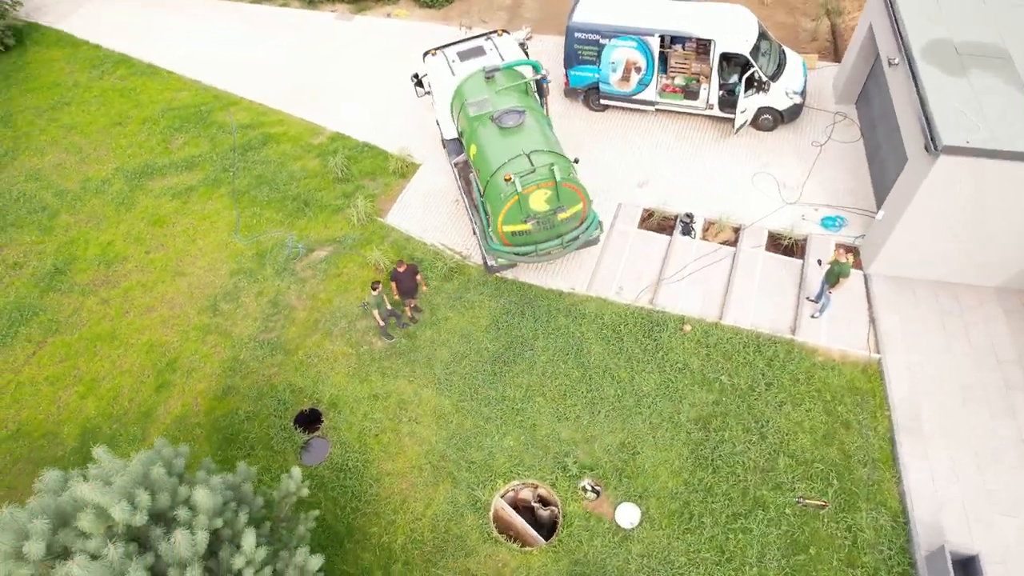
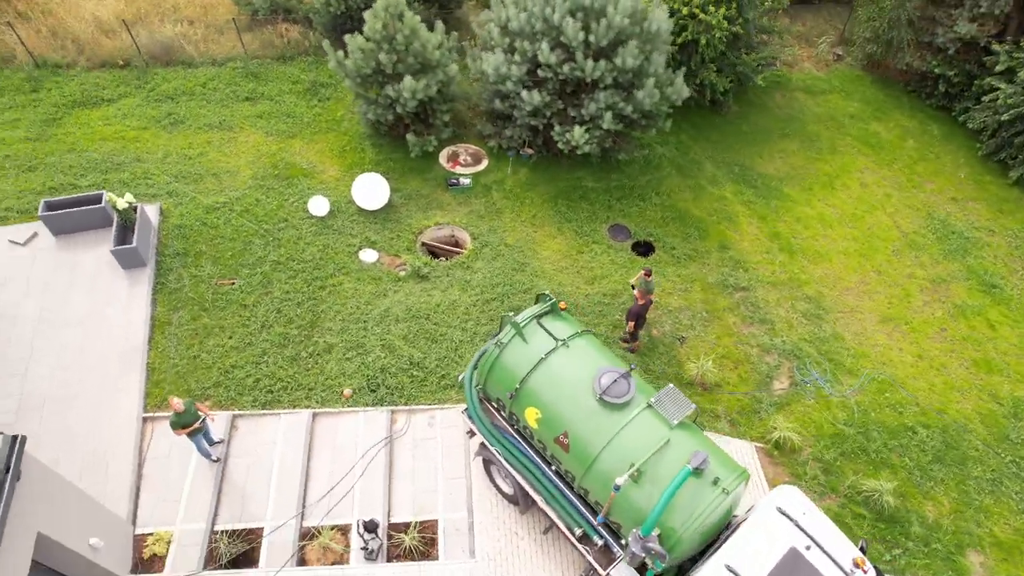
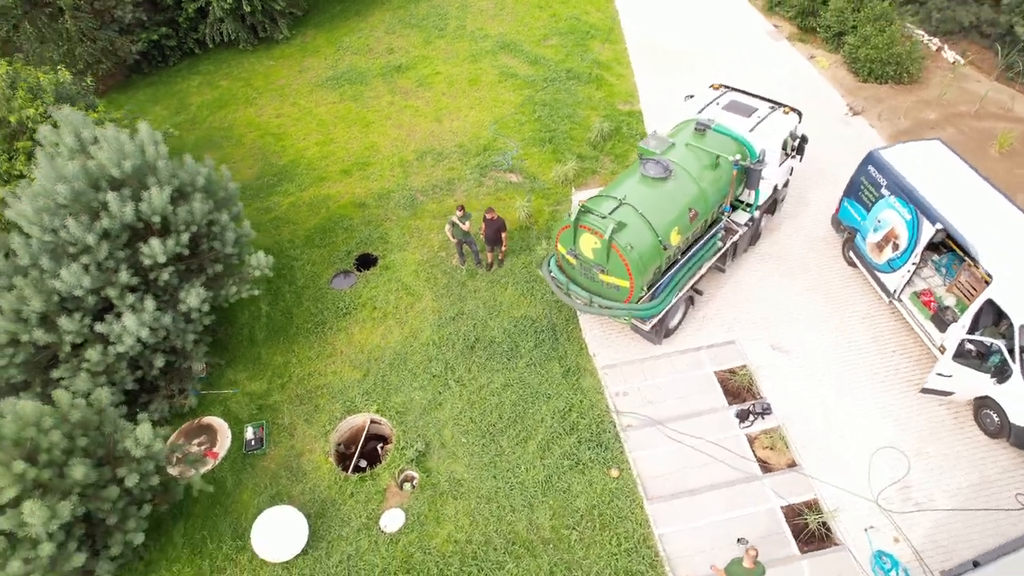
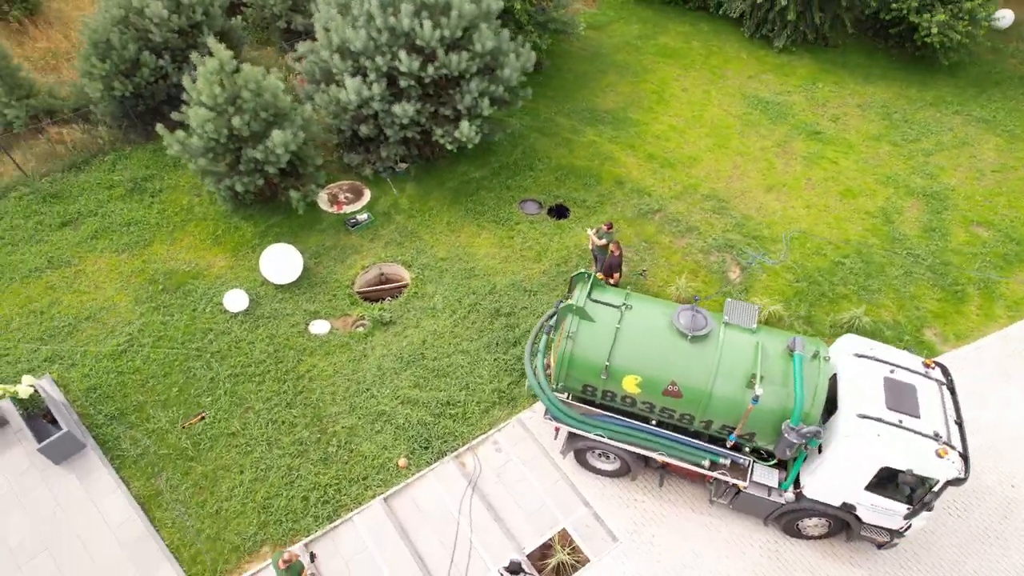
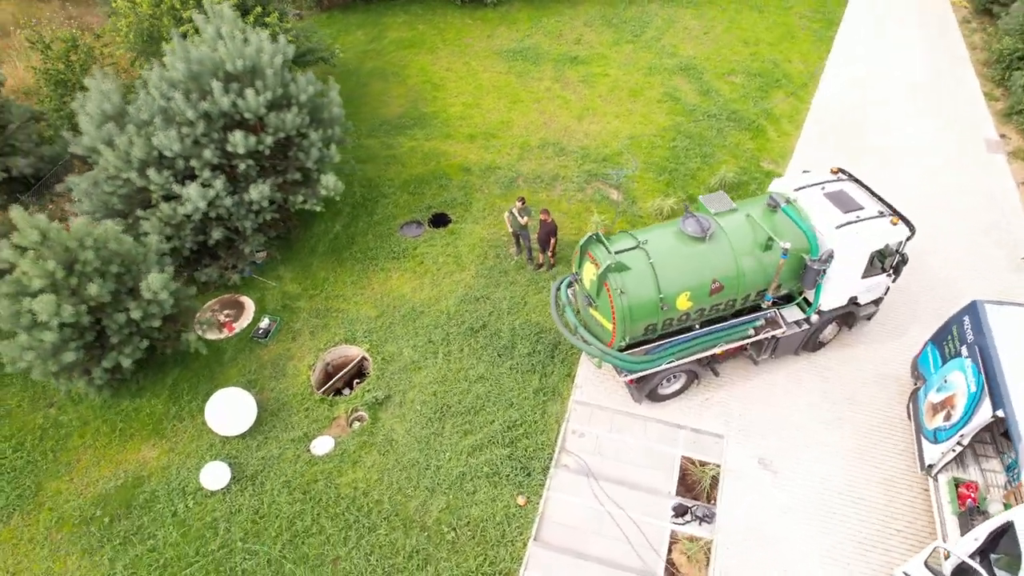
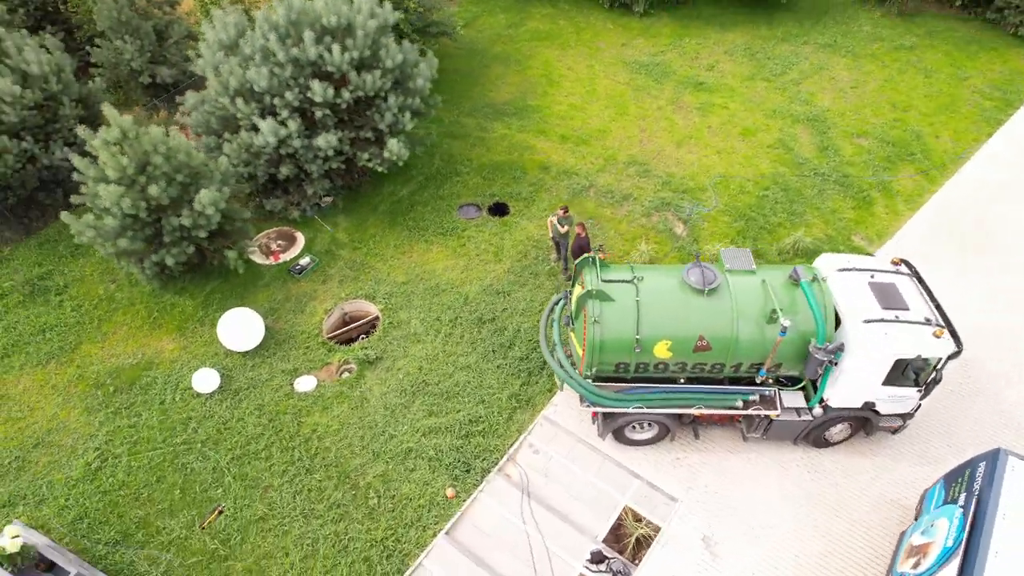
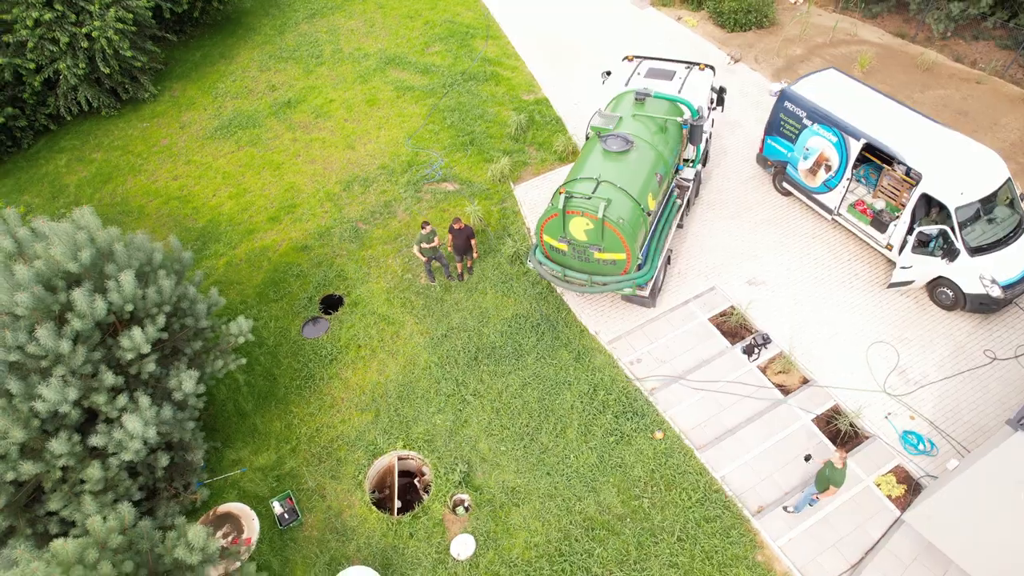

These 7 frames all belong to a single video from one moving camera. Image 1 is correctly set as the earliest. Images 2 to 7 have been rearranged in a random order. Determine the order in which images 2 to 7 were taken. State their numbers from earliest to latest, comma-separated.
7, 3, 5, 6, 4, 2
